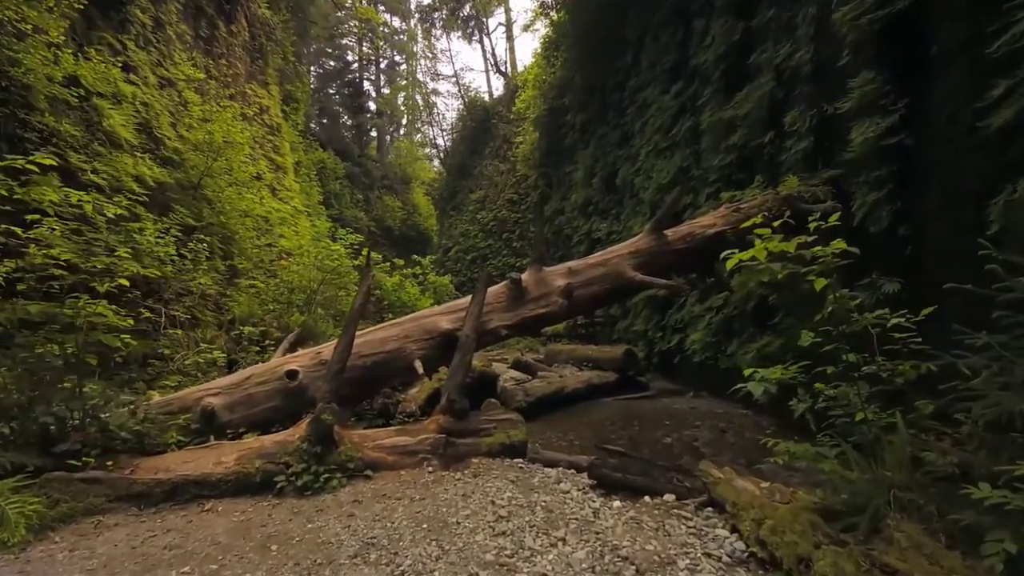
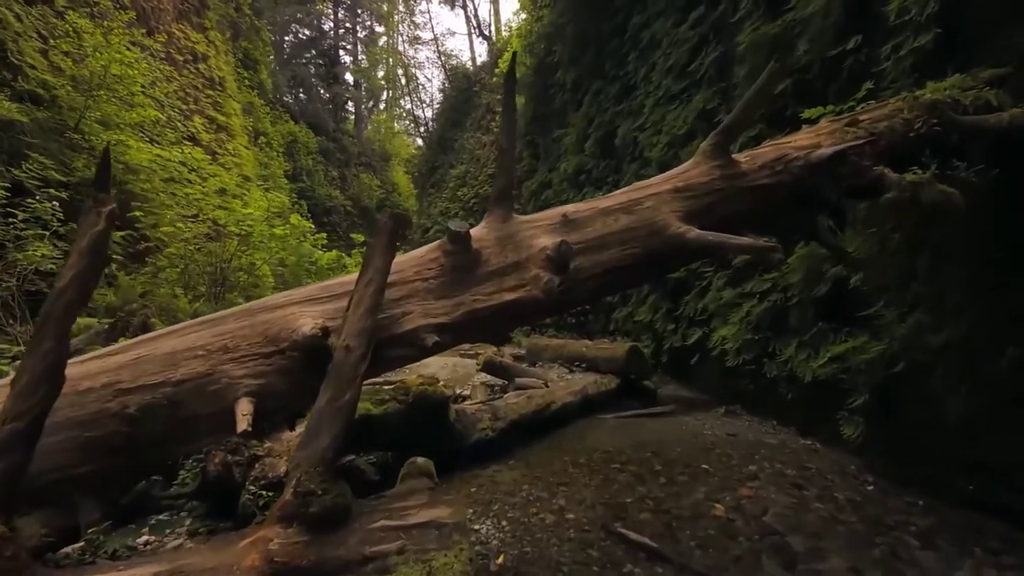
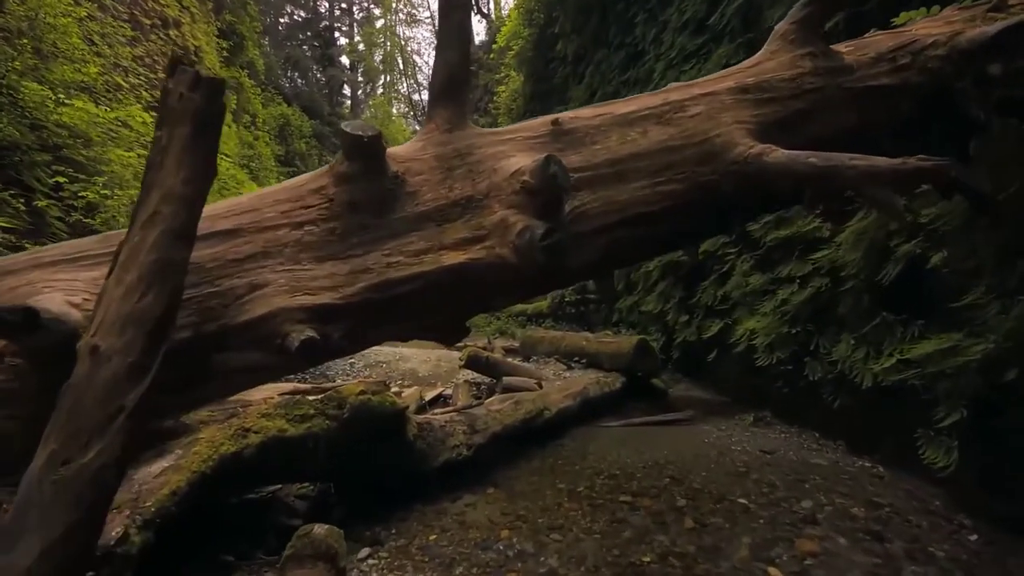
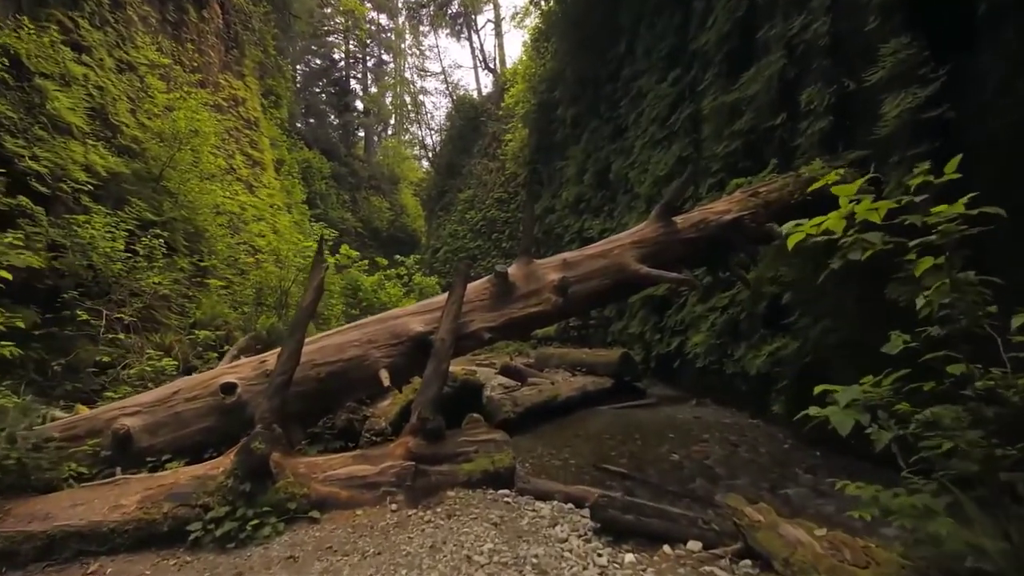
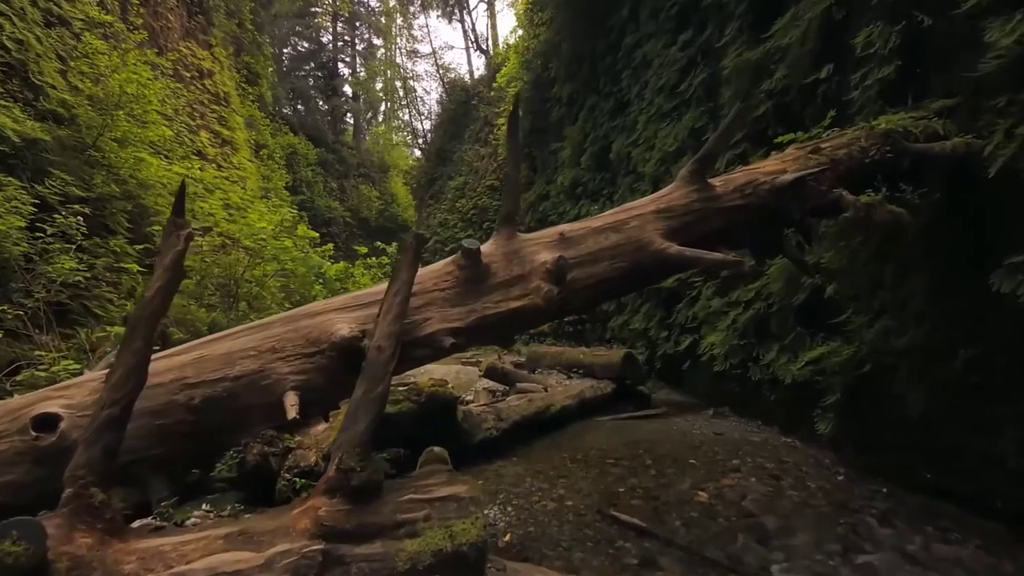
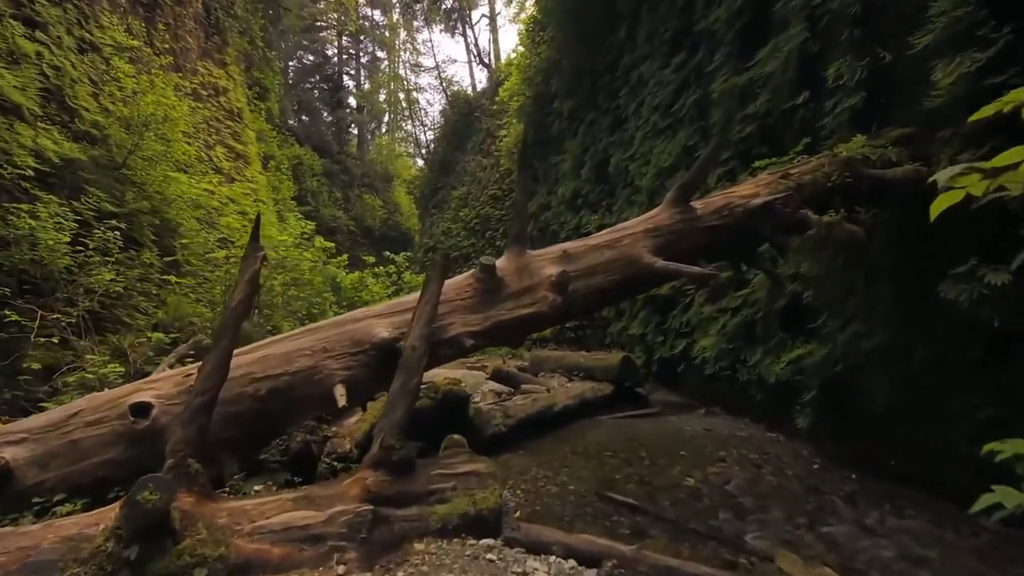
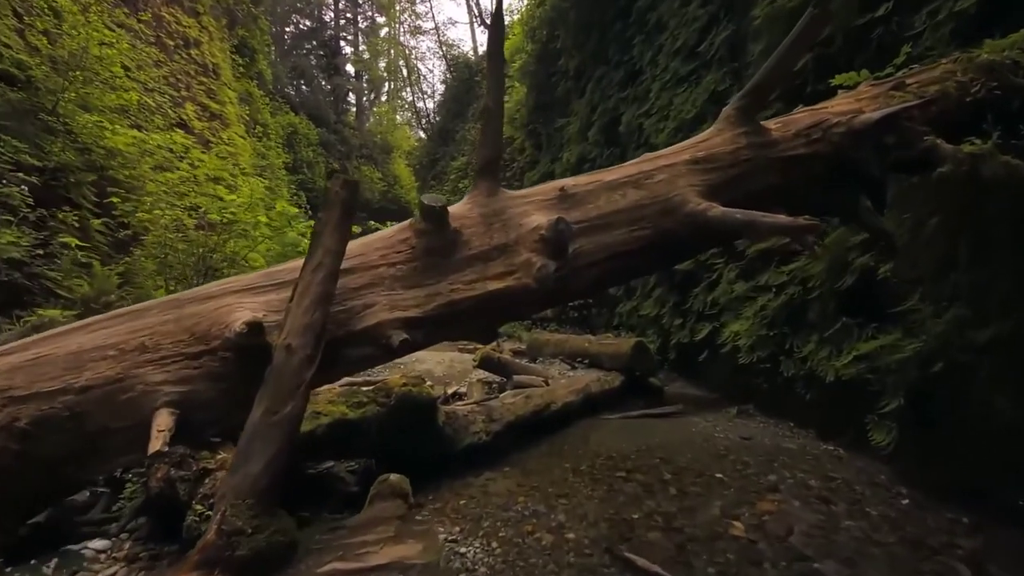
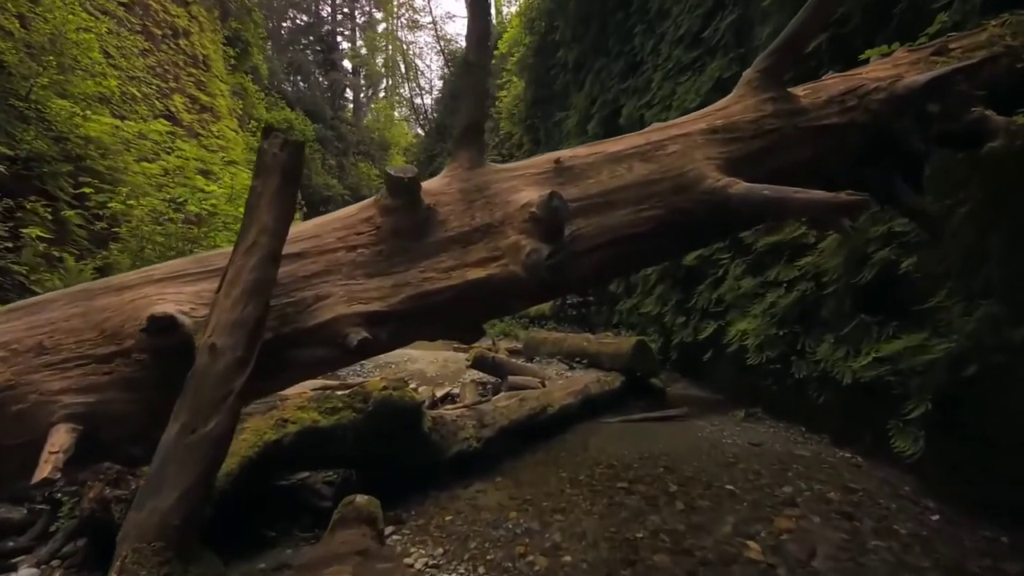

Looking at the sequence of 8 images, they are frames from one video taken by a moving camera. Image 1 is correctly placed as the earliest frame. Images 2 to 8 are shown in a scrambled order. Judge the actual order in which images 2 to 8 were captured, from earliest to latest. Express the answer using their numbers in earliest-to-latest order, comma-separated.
4, 6, 5, 2, 7, 8, 3
